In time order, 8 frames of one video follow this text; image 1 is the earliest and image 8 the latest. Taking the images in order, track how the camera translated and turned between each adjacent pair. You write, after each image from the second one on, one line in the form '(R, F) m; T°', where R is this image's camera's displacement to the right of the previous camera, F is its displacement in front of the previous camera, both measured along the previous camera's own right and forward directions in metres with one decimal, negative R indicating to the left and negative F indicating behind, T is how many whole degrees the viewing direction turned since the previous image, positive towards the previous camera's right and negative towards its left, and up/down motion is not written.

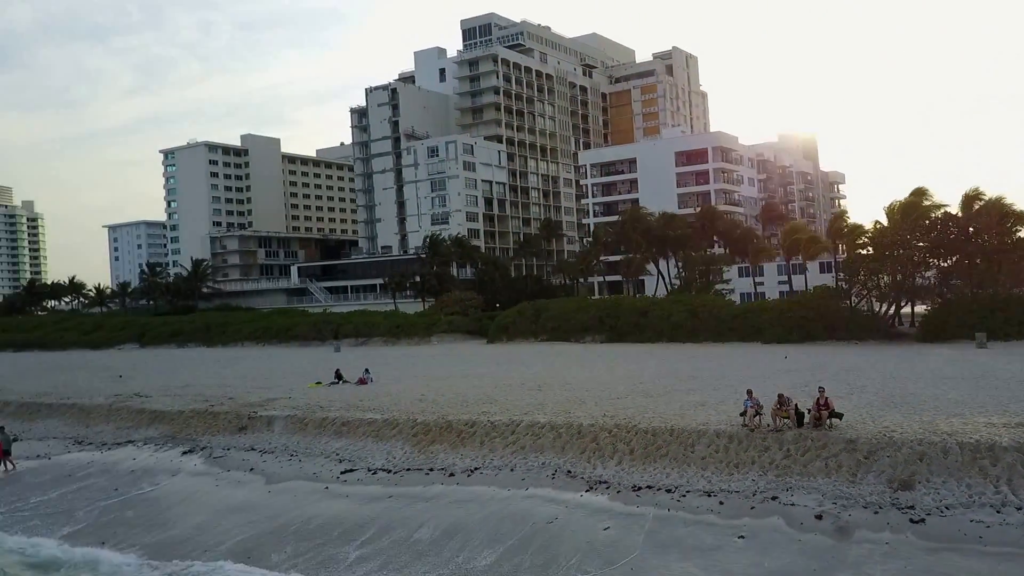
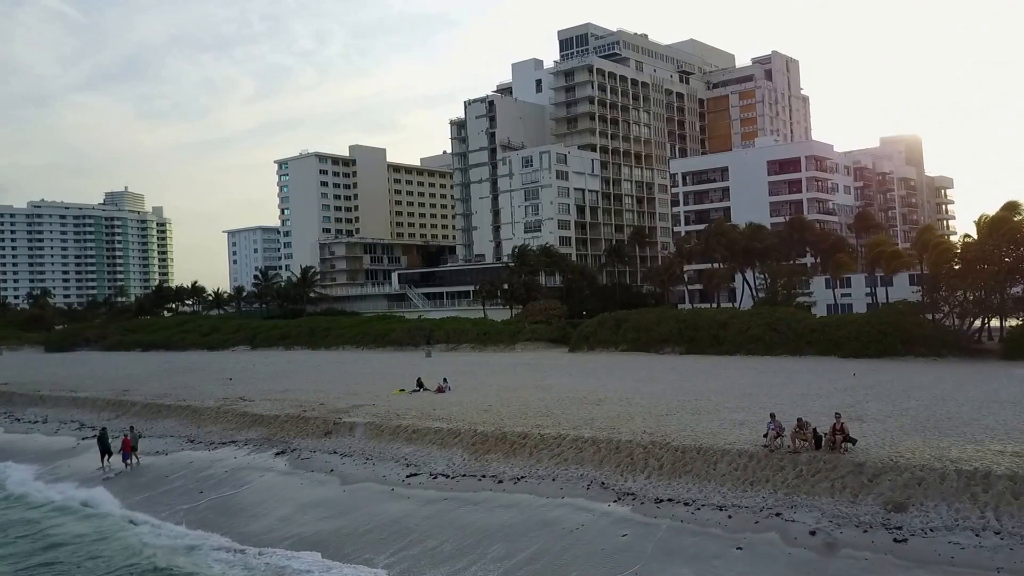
(+0.9, -1.2) m; -7°
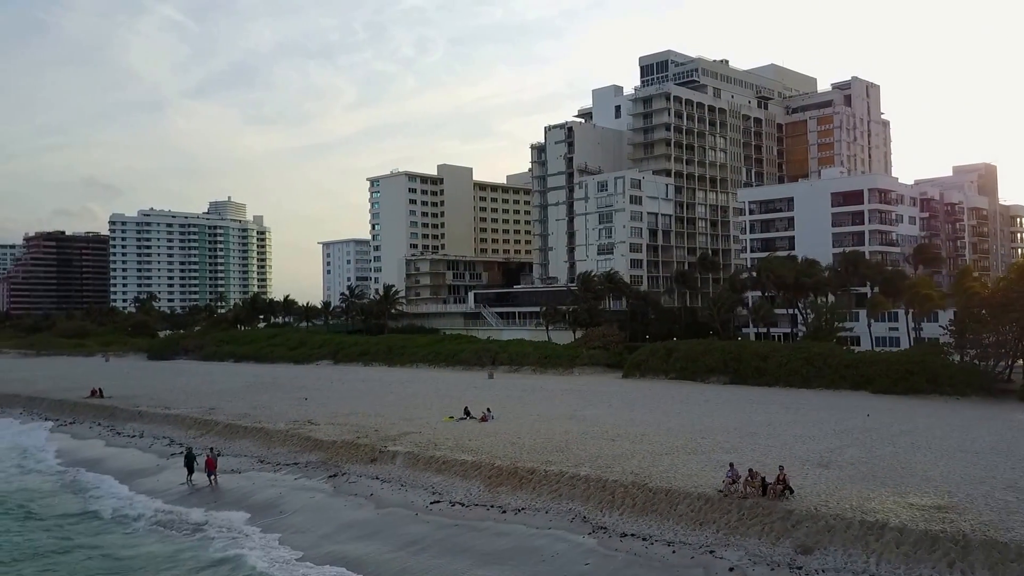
(+1.5, -2.3) m; -6°
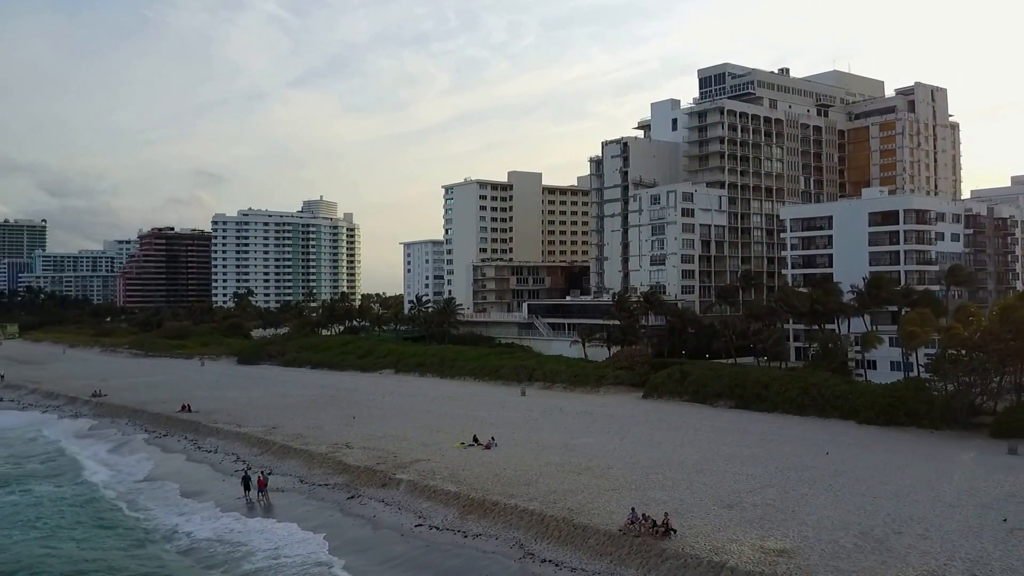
(+2.8, -3.5) m; -6°
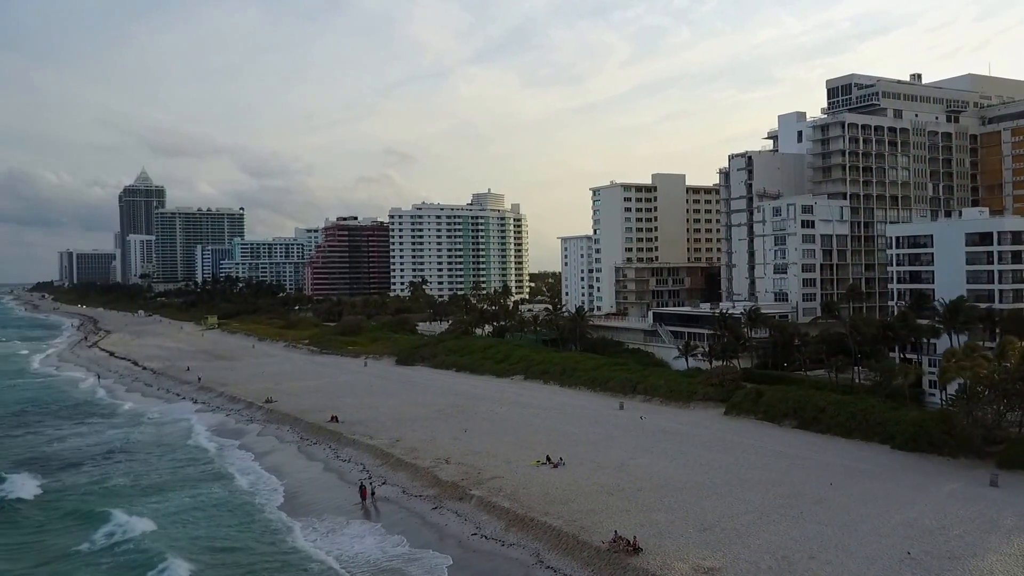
(+4.2, -5.8) m; -11°
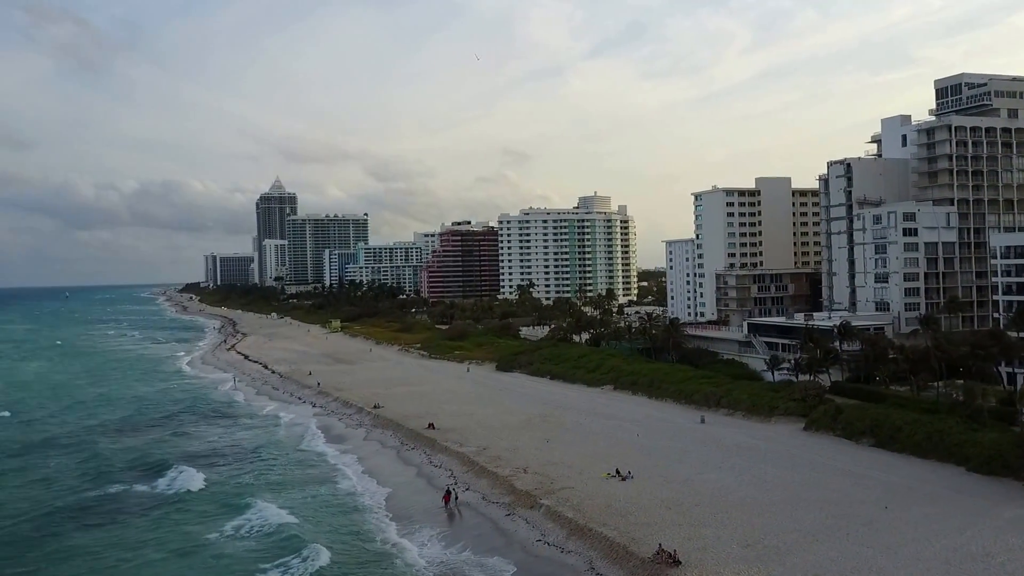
(+1.8, -2.2) m; -8°
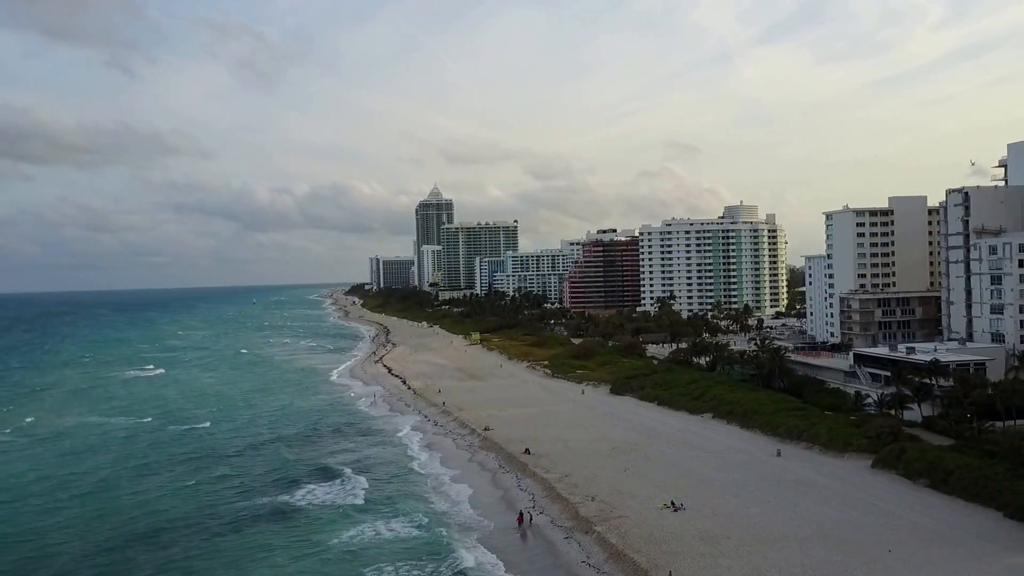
(+3.9, -5.4) m; -10°
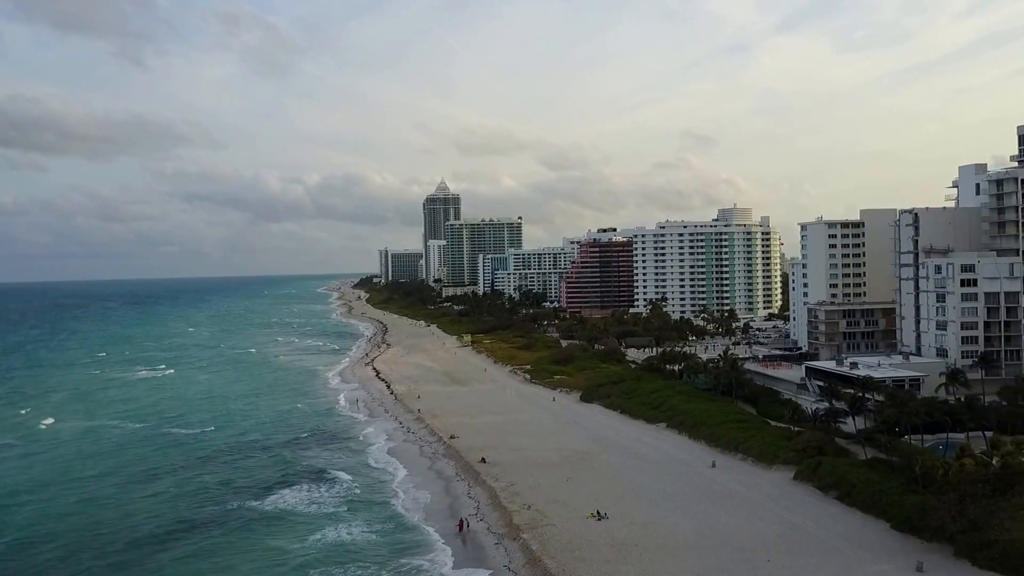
(+3.2, -4.3) m; 0°
